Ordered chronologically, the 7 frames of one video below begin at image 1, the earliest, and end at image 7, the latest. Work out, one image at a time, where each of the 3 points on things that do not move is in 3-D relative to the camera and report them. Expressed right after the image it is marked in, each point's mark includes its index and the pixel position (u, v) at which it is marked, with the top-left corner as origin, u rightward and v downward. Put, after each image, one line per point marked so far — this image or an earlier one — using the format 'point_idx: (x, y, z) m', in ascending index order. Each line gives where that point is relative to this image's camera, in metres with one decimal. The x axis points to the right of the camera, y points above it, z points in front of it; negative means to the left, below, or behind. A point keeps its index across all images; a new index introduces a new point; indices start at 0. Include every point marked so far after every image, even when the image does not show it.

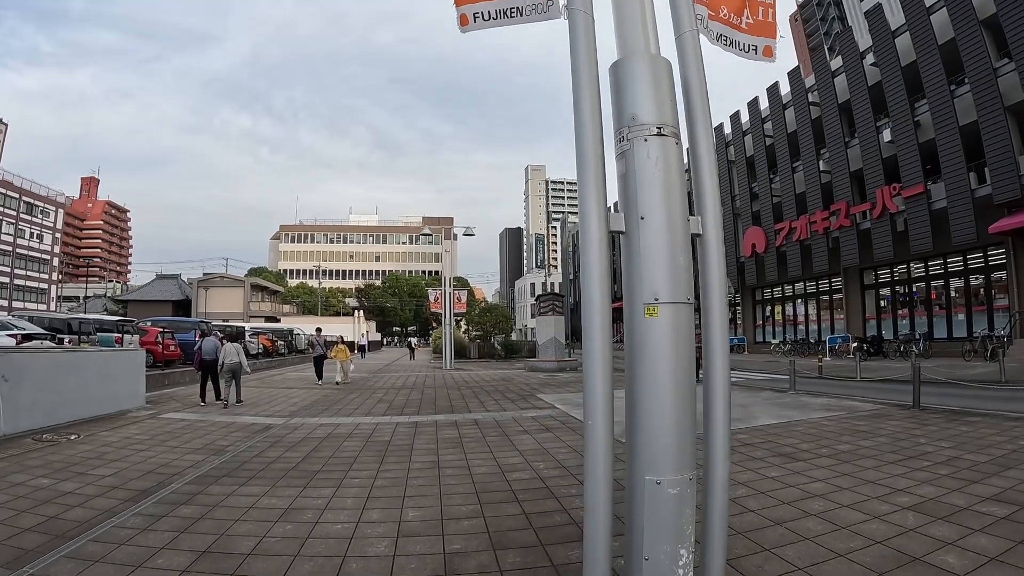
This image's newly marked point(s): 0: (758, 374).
0: (+8.3, -3.0, +17.4) m
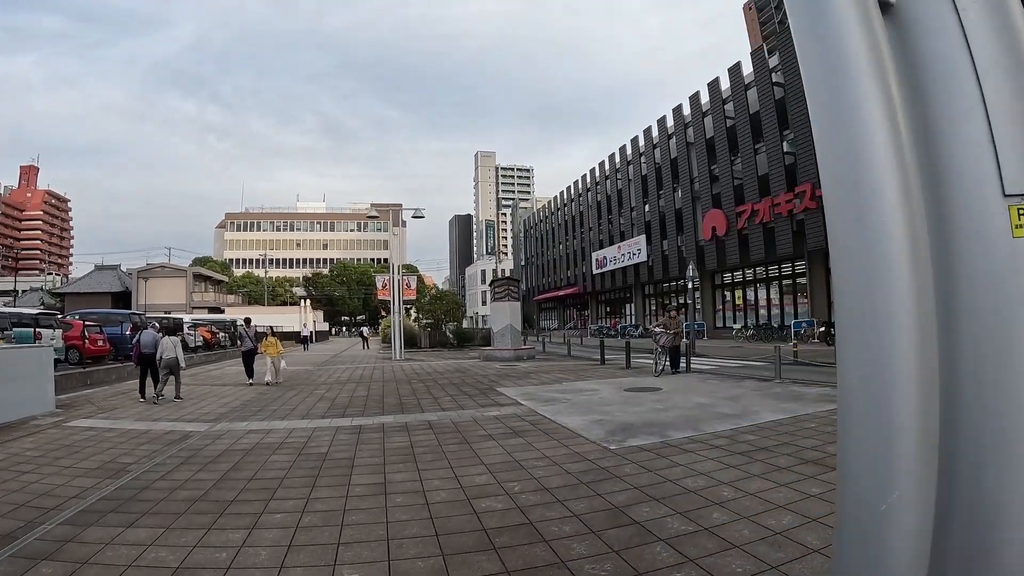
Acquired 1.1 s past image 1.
0: (+6.9, -2.4, +16.7) m
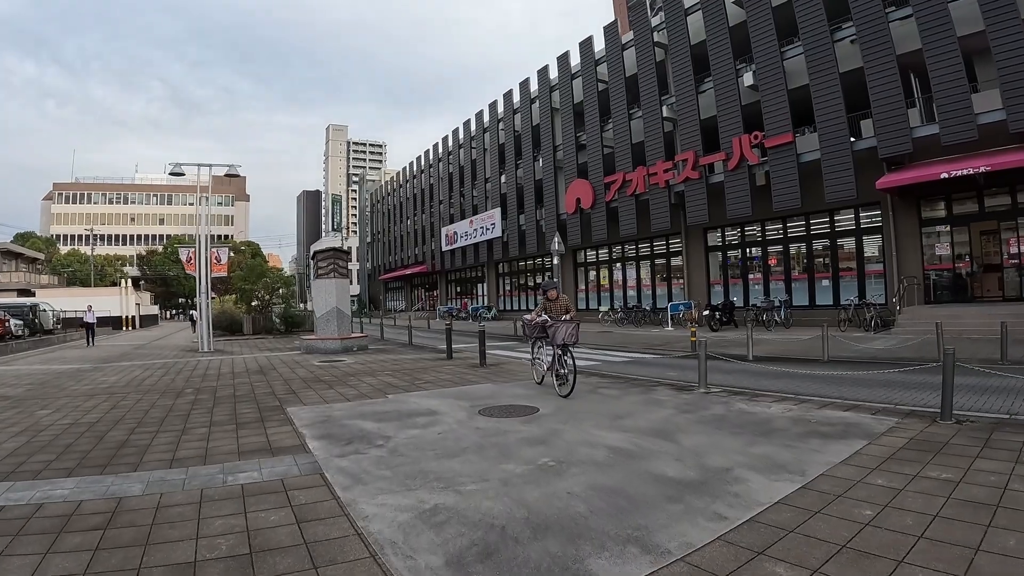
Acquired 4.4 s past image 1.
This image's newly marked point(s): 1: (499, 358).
0: (+2.6, -1.8, +13.8) m
1: (-0.2, -1.6, +11.6) m
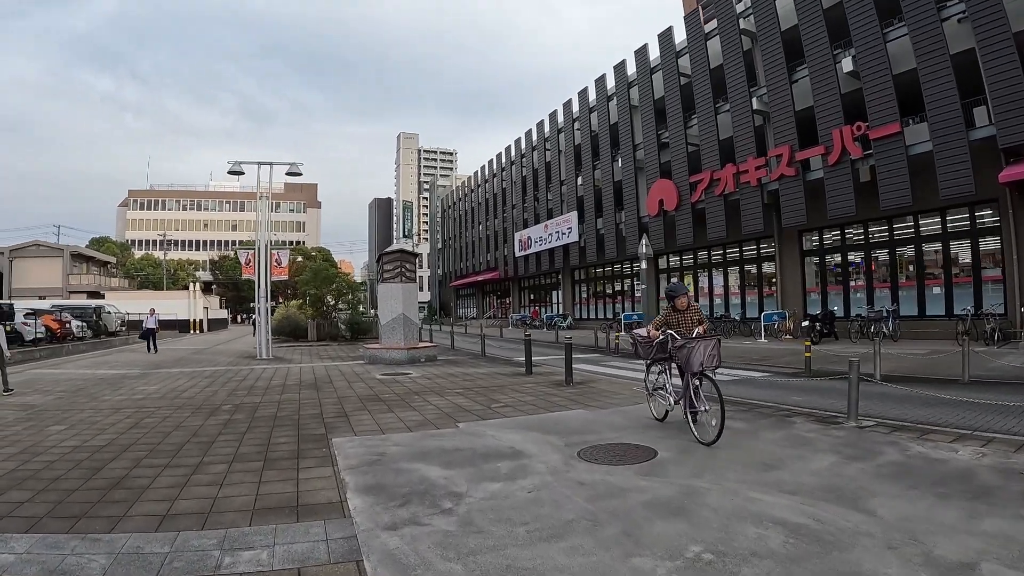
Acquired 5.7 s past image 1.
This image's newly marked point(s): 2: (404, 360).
0: (+4.4, -1.9, +11.7) m
1: (+1.4, -1.6, +9.9) m
2: (-2.9, -2.0, +14.4) m
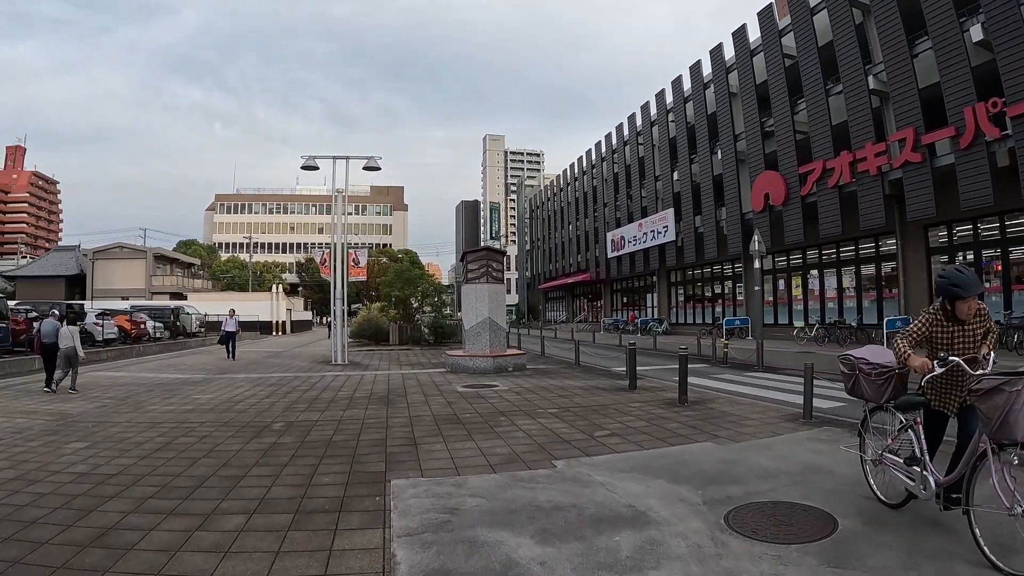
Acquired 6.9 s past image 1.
0: (+6.1, -1.9, +9.6) m
1: (+2.9, -1.6, +8.2) m
2: (-0.8, -2.0, +13.3) m
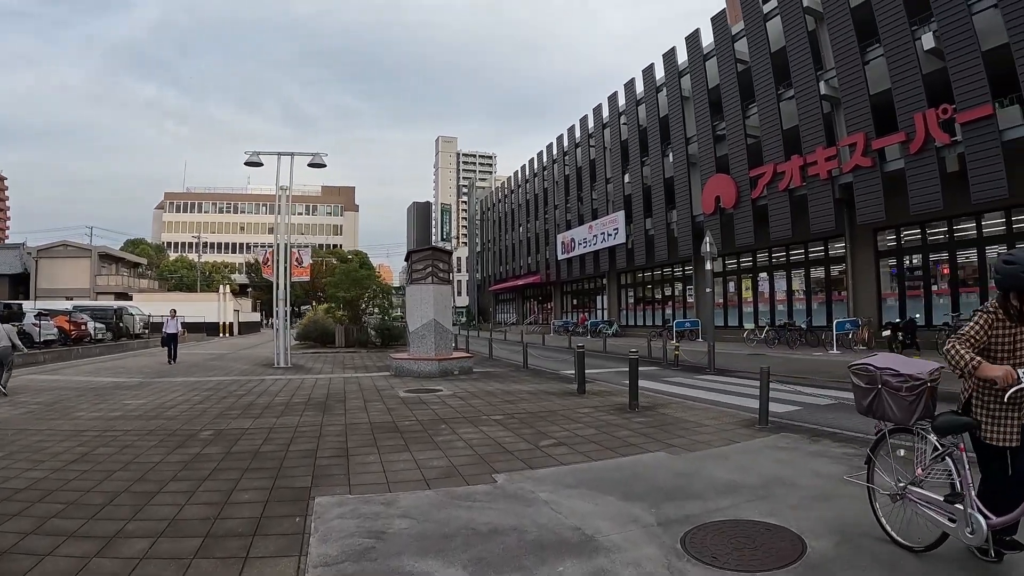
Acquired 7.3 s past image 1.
0: (+5.3, -1.9, +9.7) m
1: (+2.2, -1.7, +8.1) m
2: (-1.9, -2.1, +12.8) m
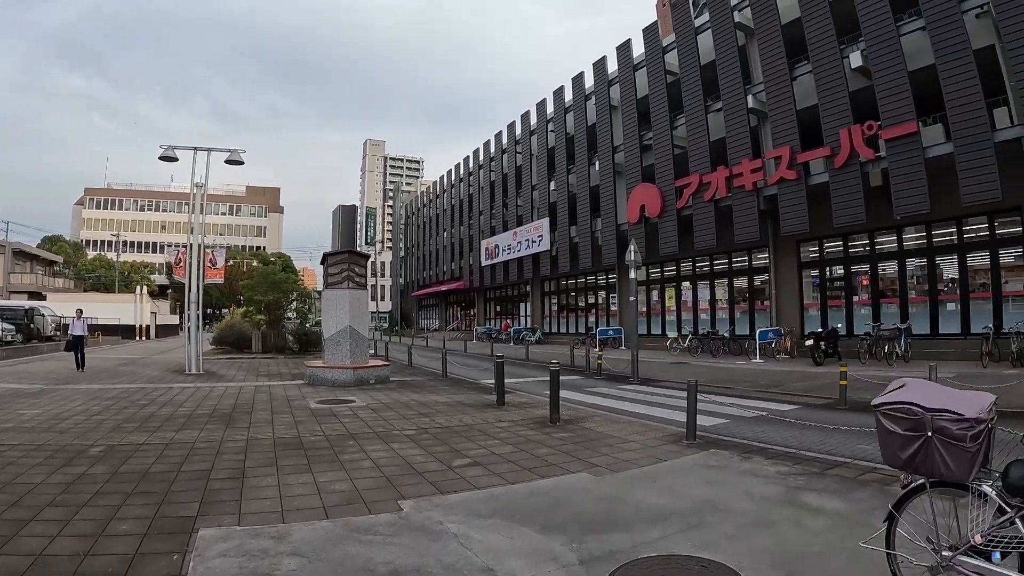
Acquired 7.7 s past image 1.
0: (+4.1, -2.1, +9.6) m
1: (+1.2, -1.8, +7.7) m
2: (-3.3, -2.1, +12.1) m
